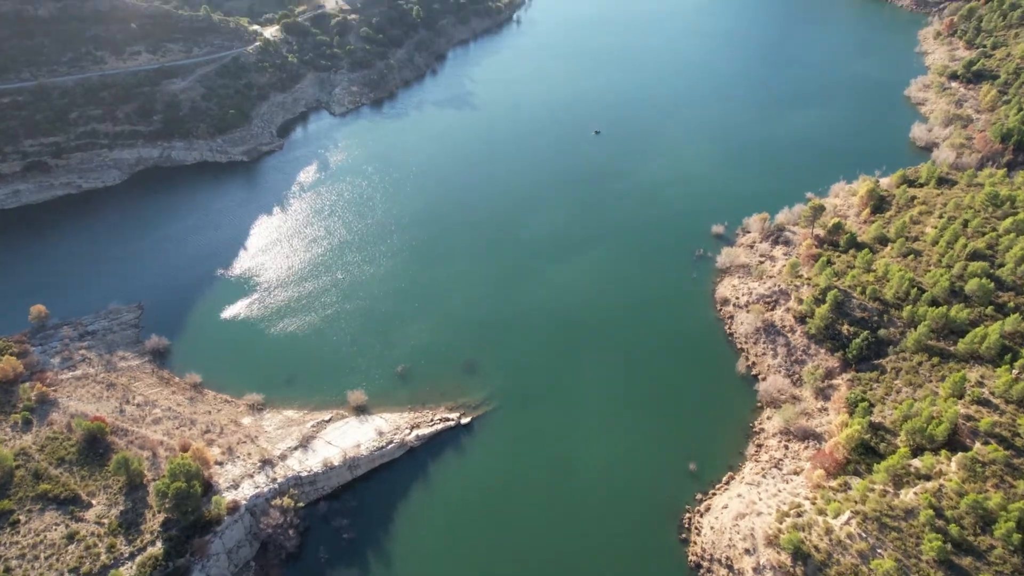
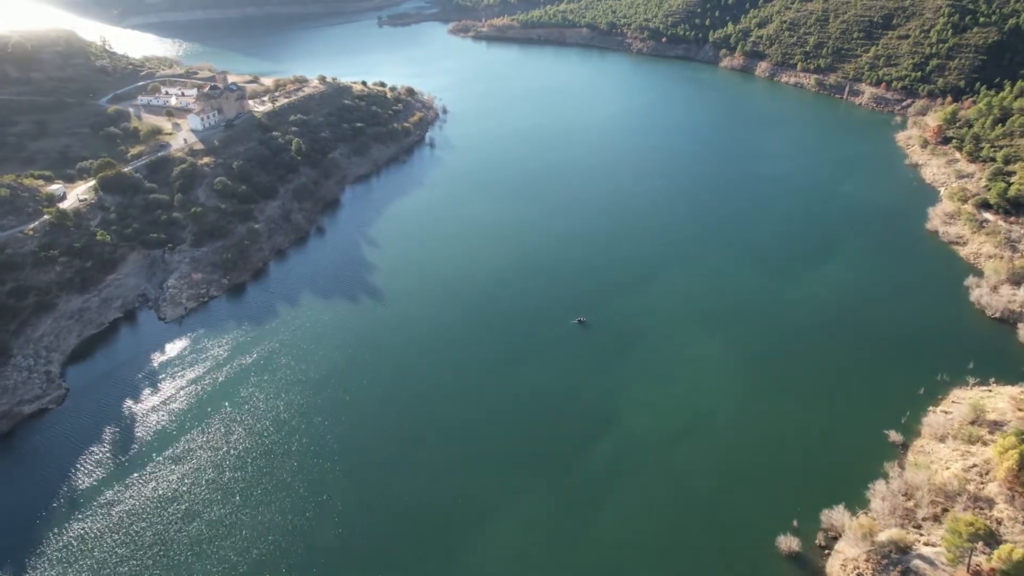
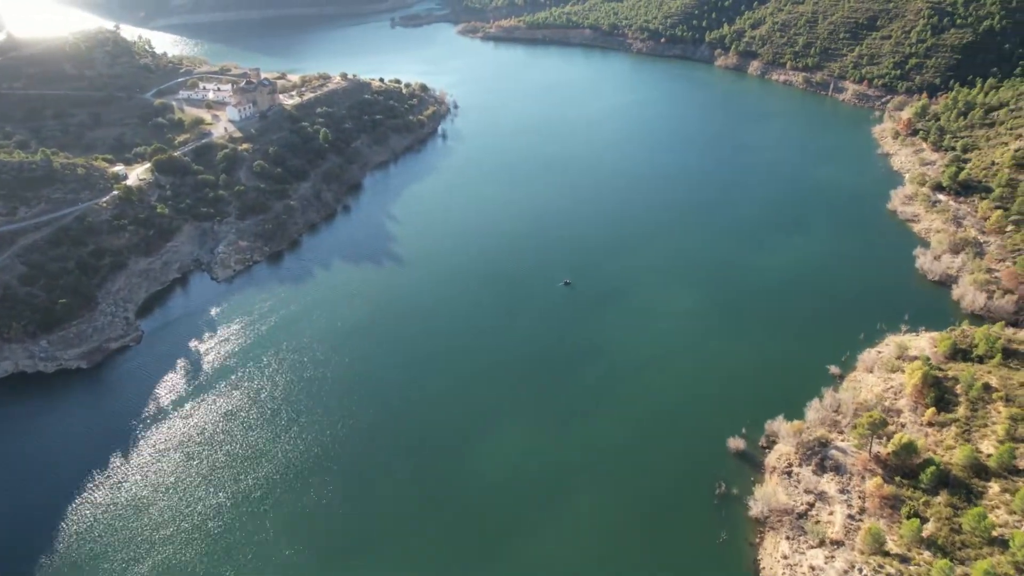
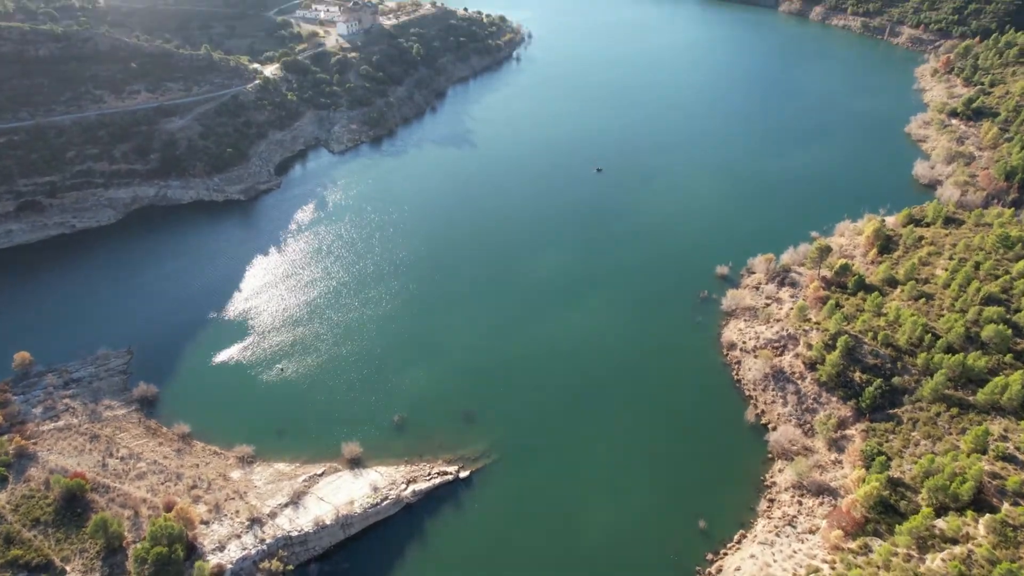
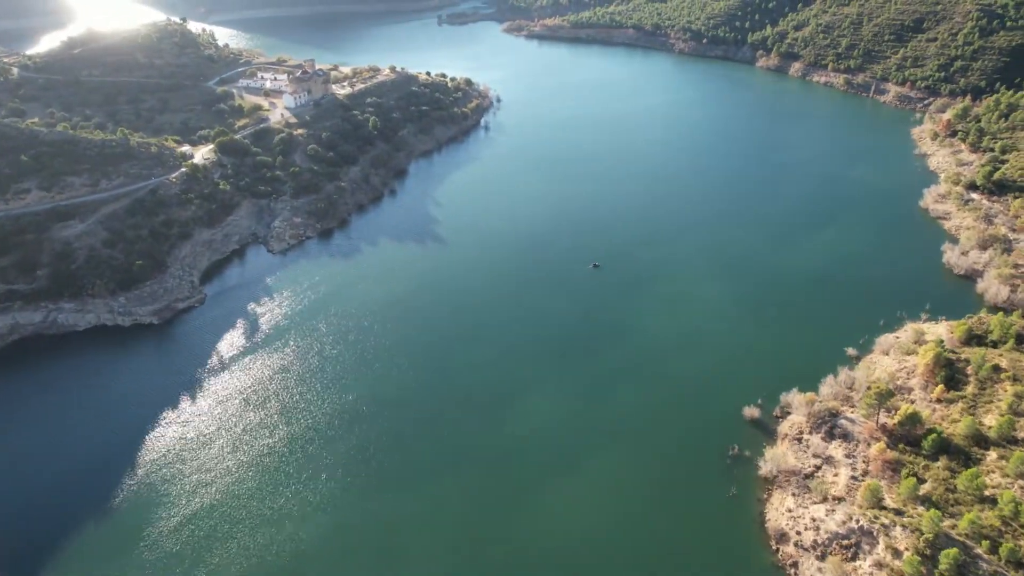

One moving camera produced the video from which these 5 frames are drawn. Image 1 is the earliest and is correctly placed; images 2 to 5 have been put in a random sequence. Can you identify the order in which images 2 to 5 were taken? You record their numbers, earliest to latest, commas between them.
4, 5, 3, 2
